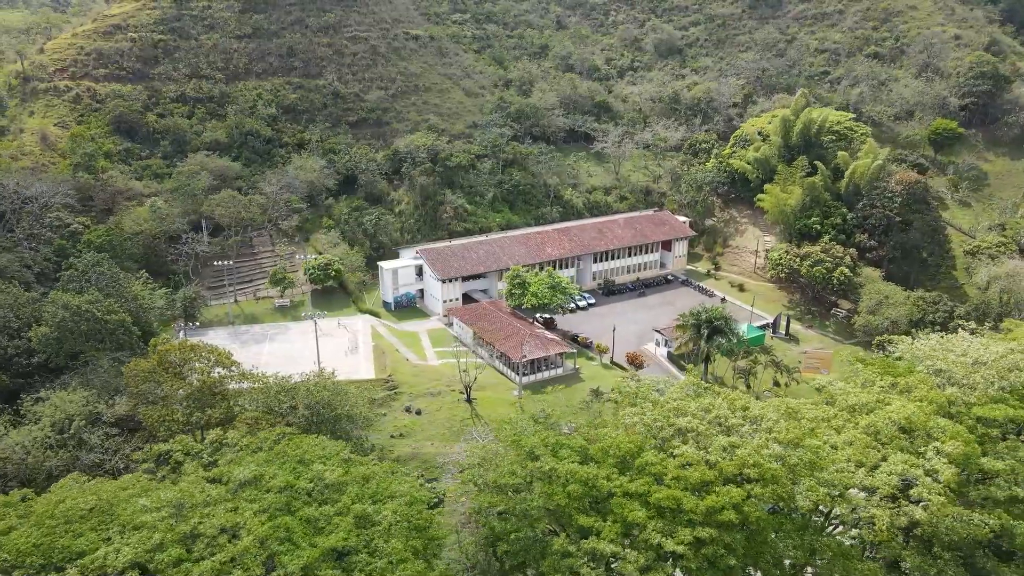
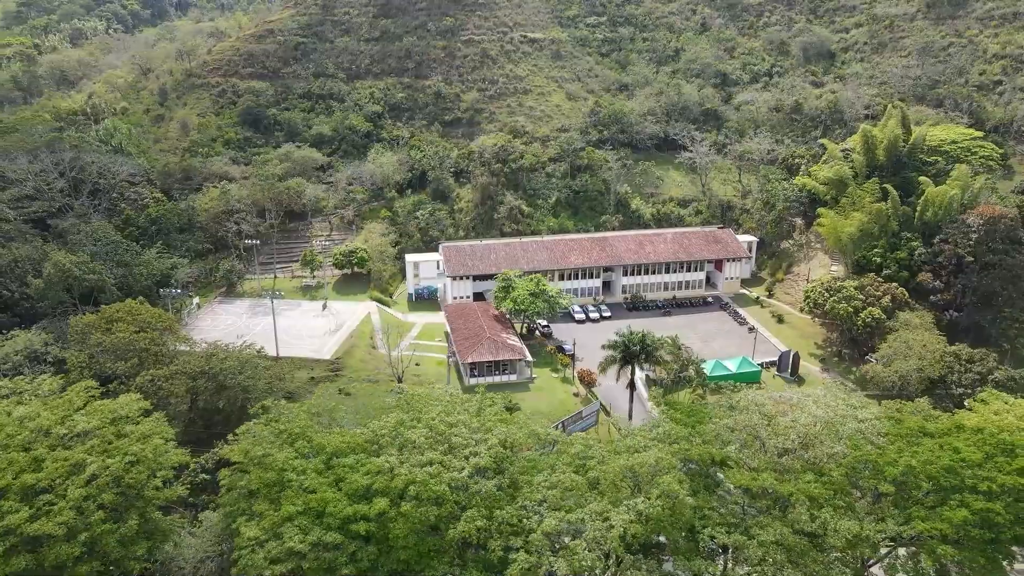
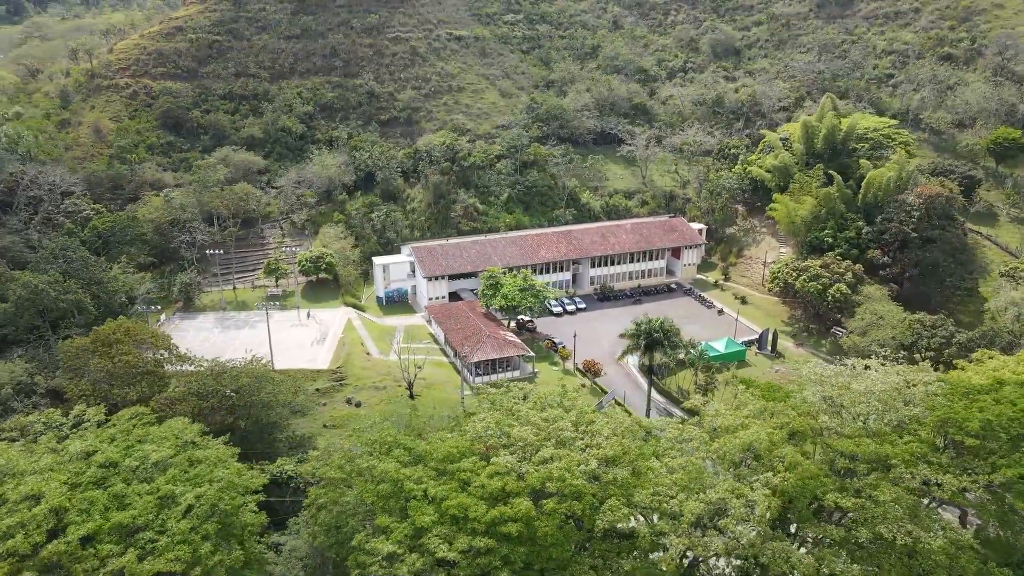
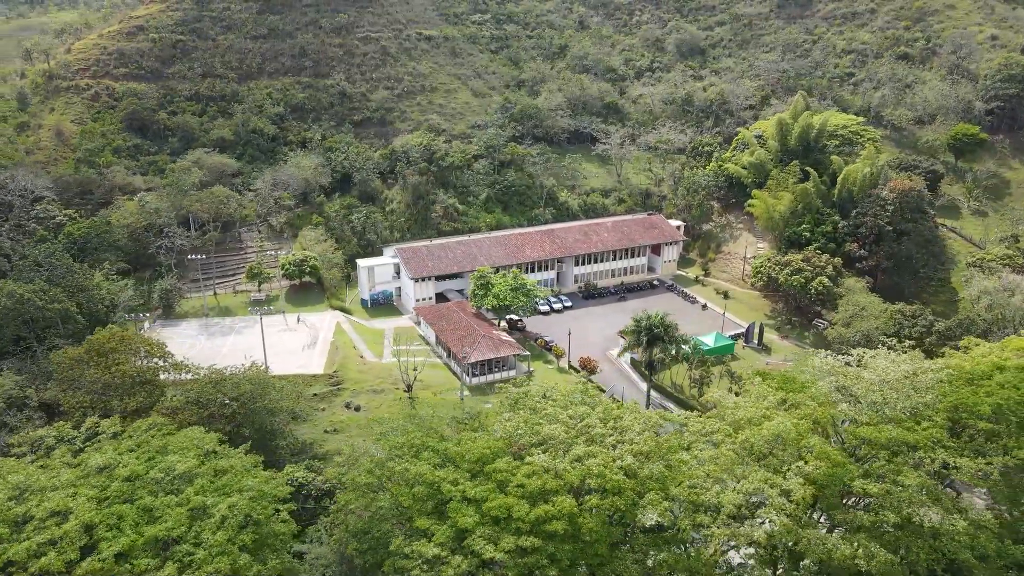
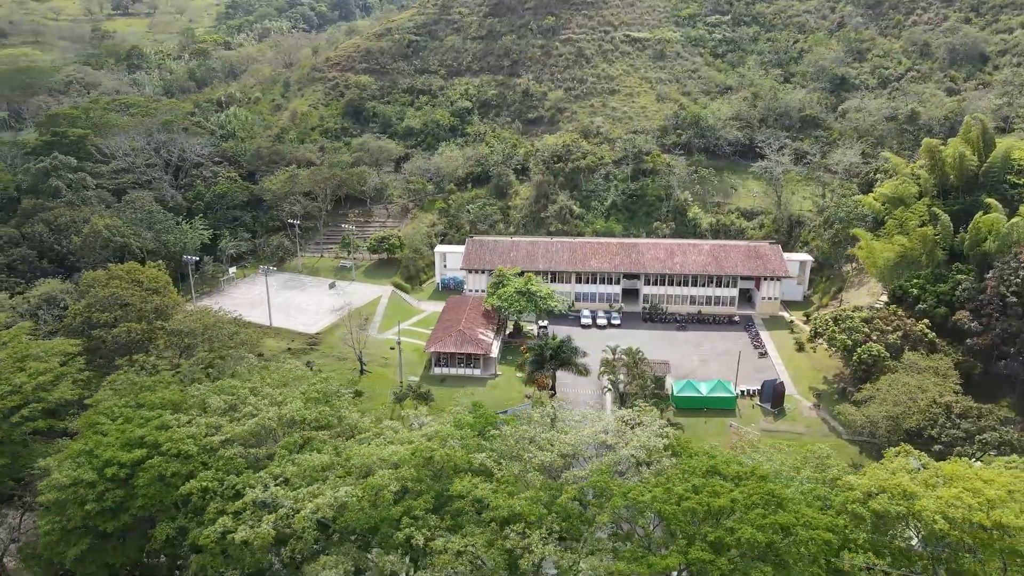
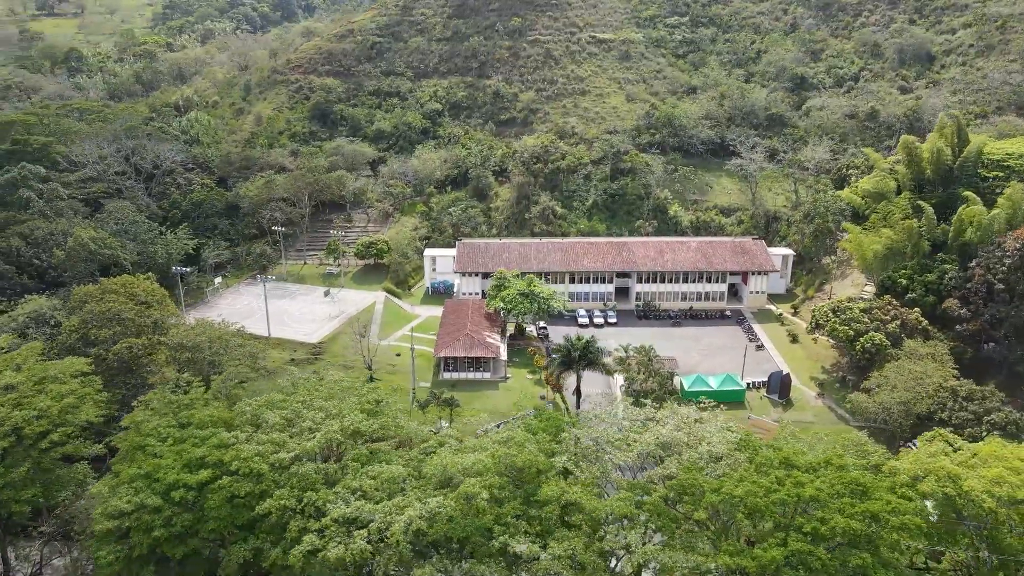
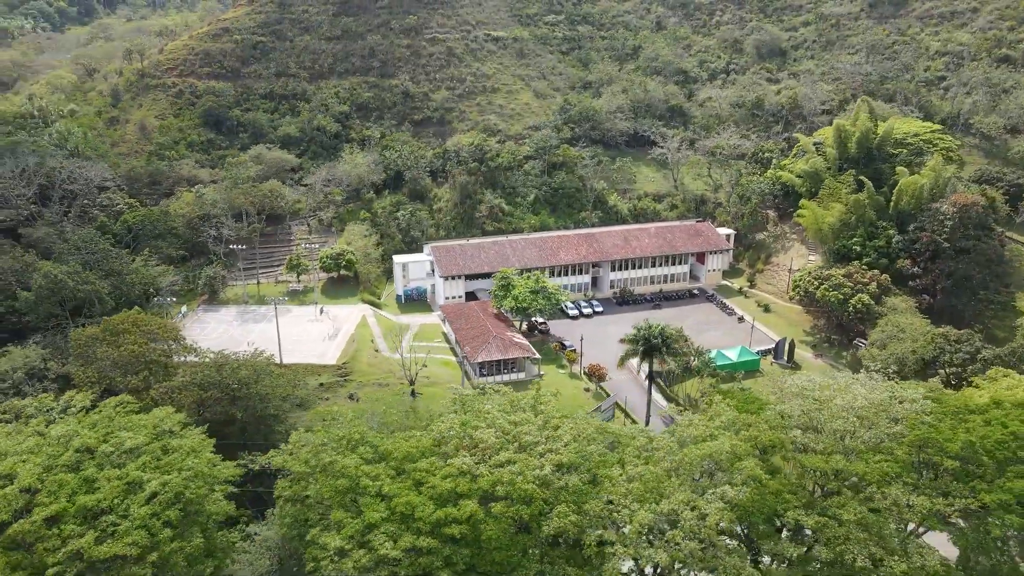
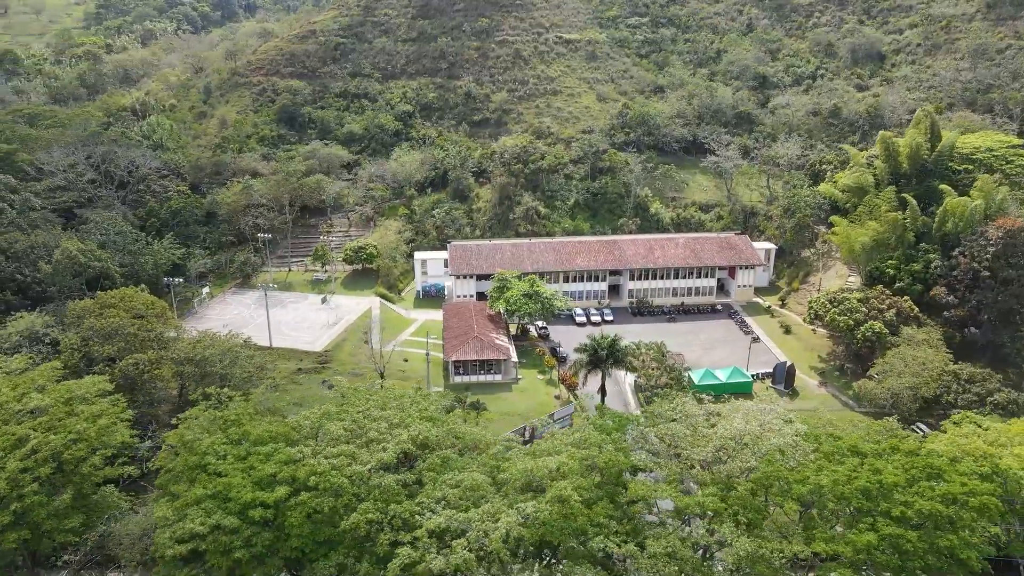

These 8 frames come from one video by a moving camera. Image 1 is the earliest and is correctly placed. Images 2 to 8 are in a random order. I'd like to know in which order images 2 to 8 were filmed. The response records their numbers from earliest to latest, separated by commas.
4, 3, 7, 2, 8, 6, 5
